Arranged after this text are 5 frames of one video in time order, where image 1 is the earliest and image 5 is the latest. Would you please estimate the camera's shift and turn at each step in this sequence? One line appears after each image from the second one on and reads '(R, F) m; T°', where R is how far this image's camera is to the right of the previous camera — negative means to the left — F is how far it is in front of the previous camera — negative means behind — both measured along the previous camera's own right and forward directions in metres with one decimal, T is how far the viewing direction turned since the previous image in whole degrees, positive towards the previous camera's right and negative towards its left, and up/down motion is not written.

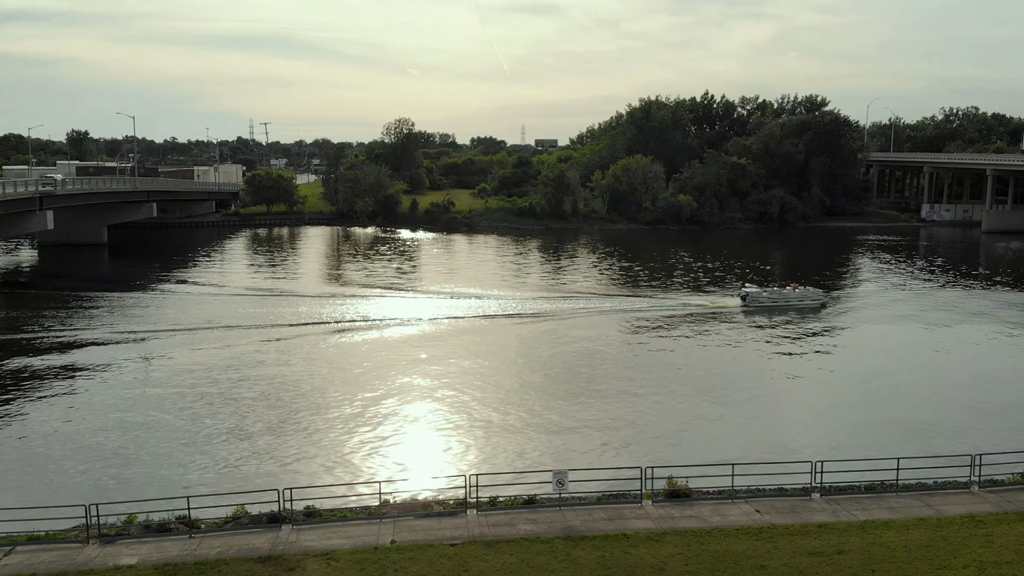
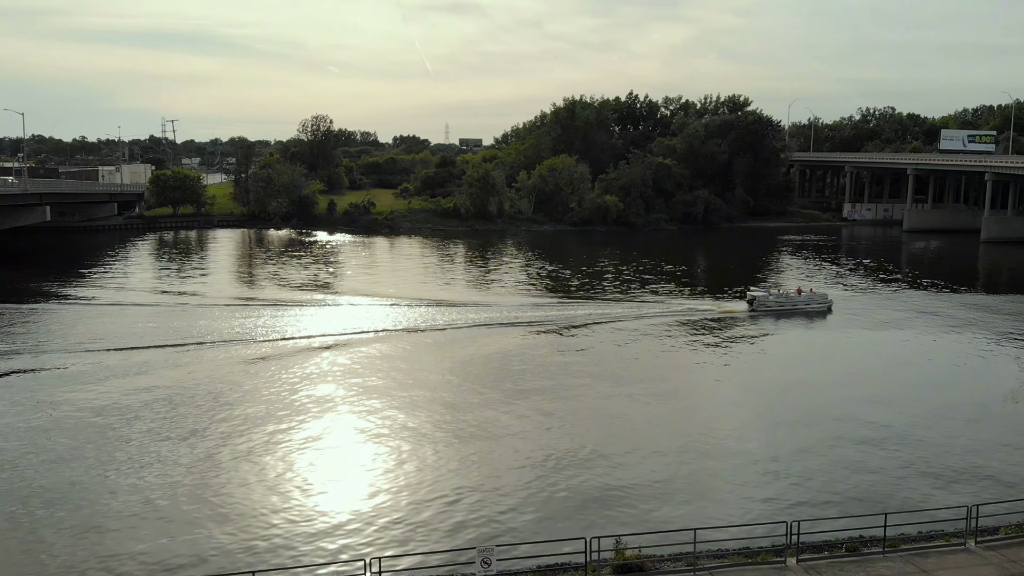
(+0.2, +3.2) m; +4°
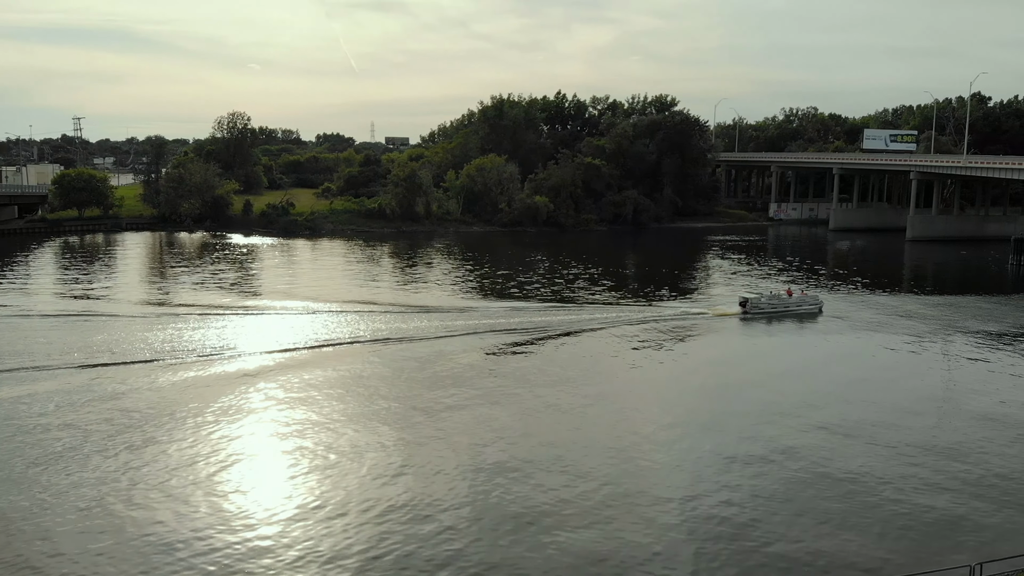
(+0.1, +2.6) m; +4°
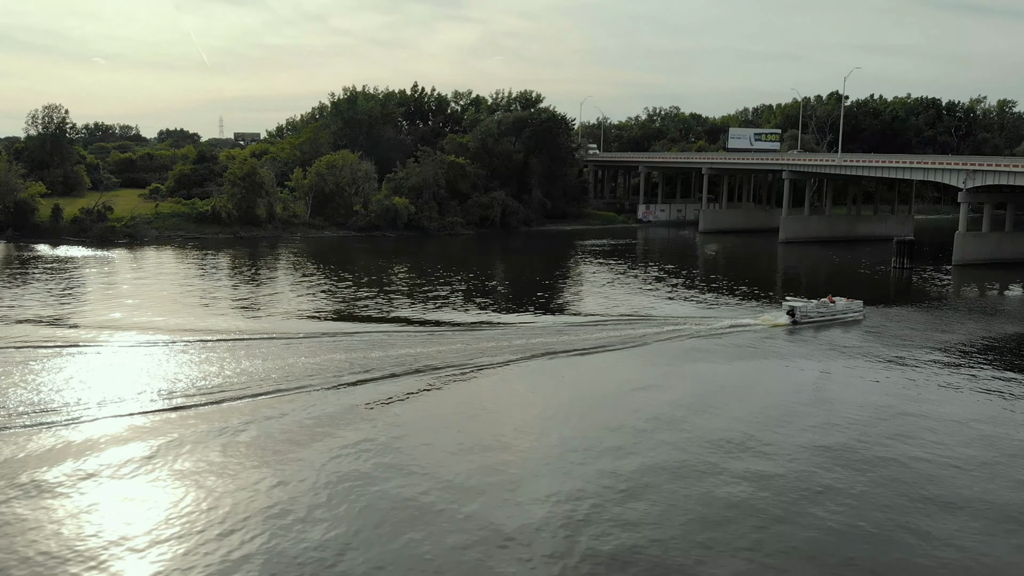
(+0.6, +6.8) m; +8°
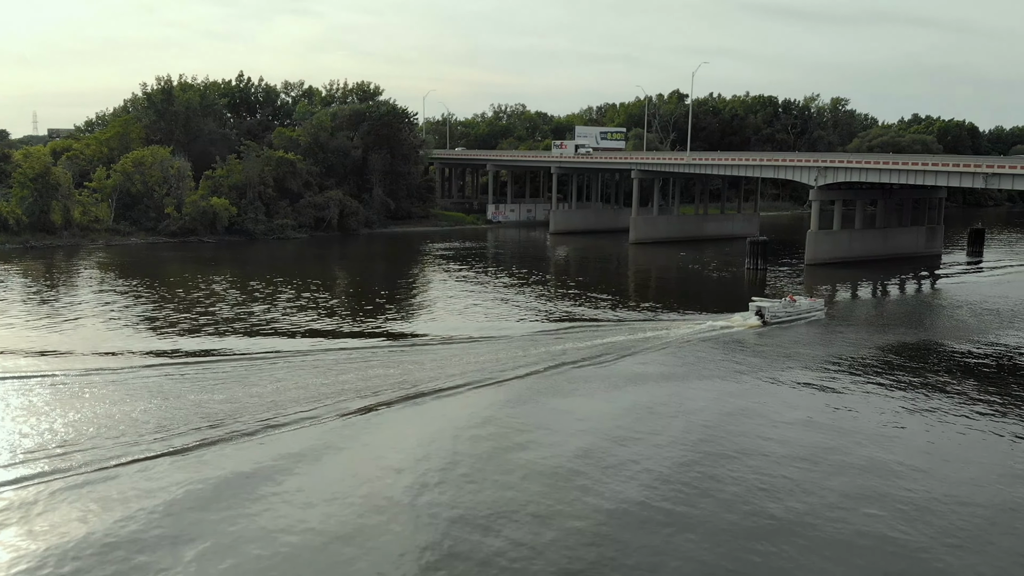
(+0.6, +4.4) m; +9°
